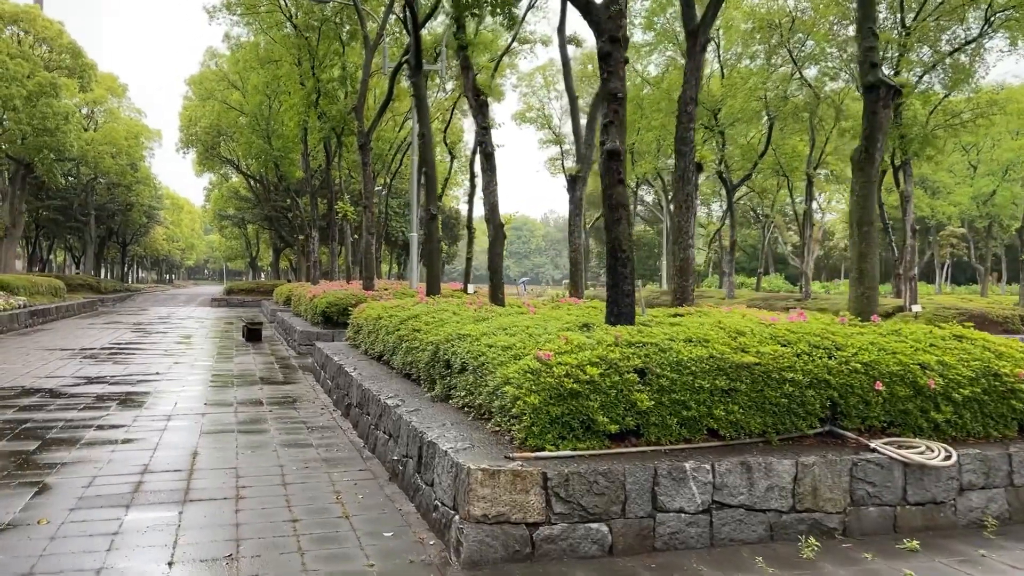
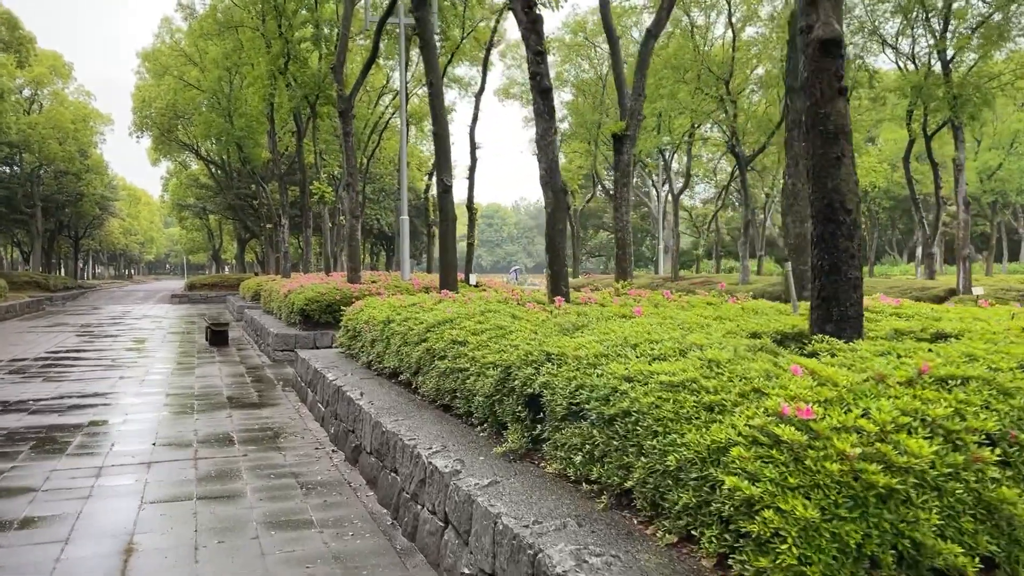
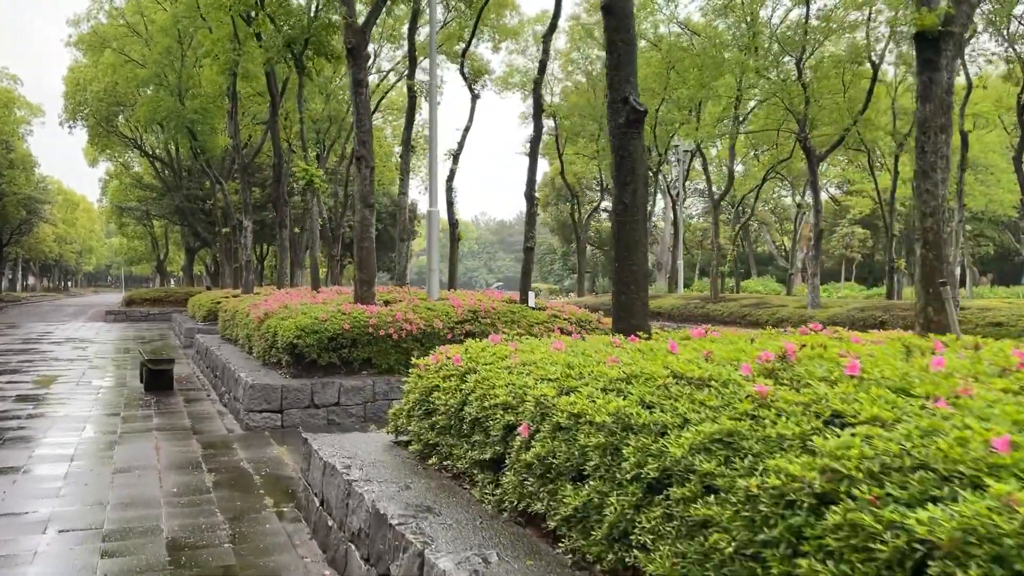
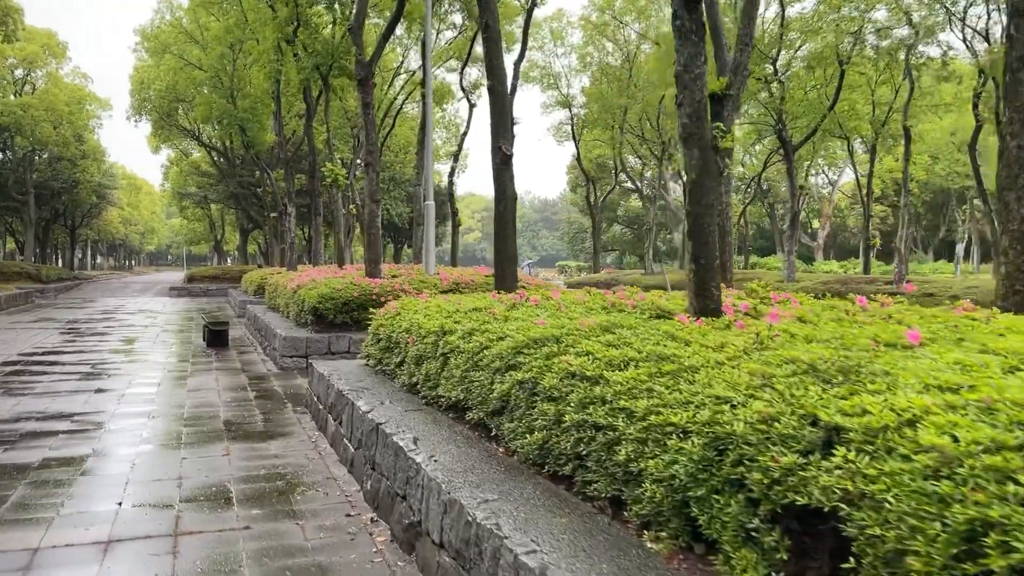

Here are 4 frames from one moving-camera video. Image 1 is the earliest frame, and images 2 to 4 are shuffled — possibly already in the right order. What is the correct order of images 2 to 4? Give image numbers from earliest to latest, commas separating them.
2, 4, 3
